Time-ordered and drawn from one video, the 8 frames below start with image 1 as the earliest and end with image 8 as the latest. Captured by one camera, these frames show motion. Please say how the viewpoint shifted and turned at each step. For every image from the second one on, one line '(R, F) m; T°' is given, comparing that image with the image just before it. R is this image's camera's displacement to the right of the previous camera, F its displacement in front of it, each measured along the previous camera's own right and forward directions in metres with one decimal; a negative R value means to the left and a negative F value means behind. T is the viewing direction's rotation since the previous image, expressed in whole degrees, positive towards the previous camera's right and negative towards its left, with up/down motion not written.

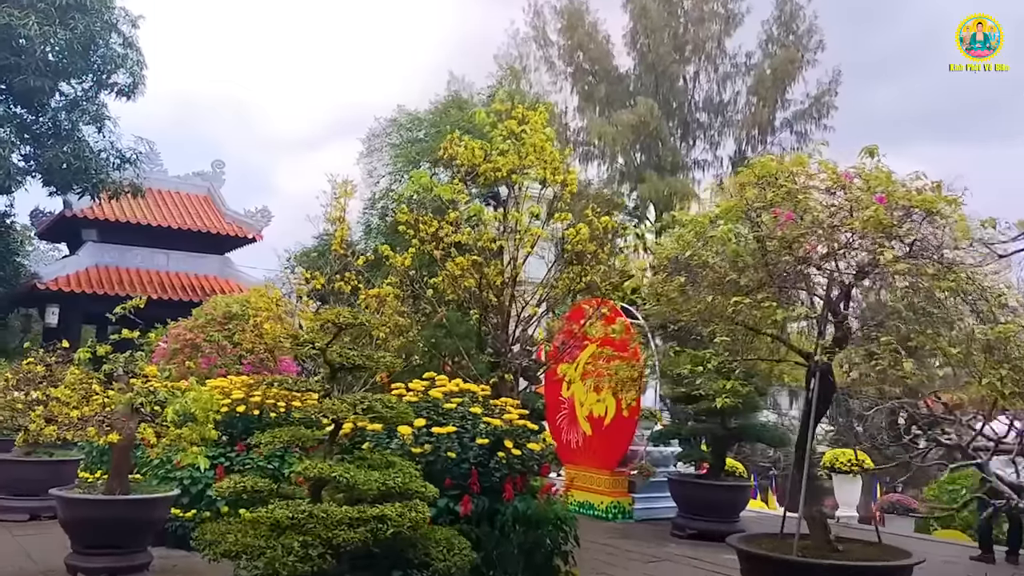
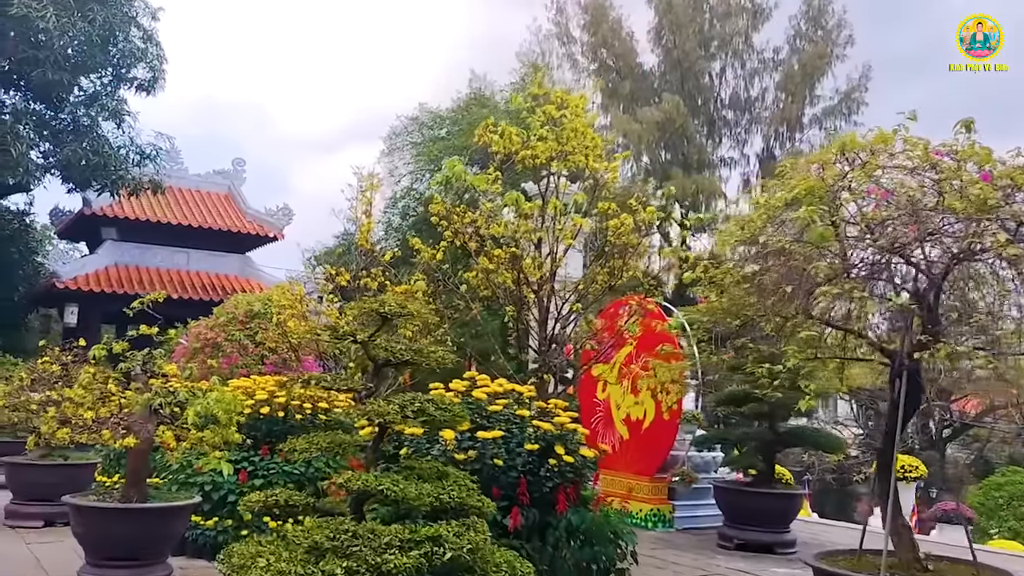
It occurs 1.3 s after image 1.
(-0.2, +0.4) m; -1°
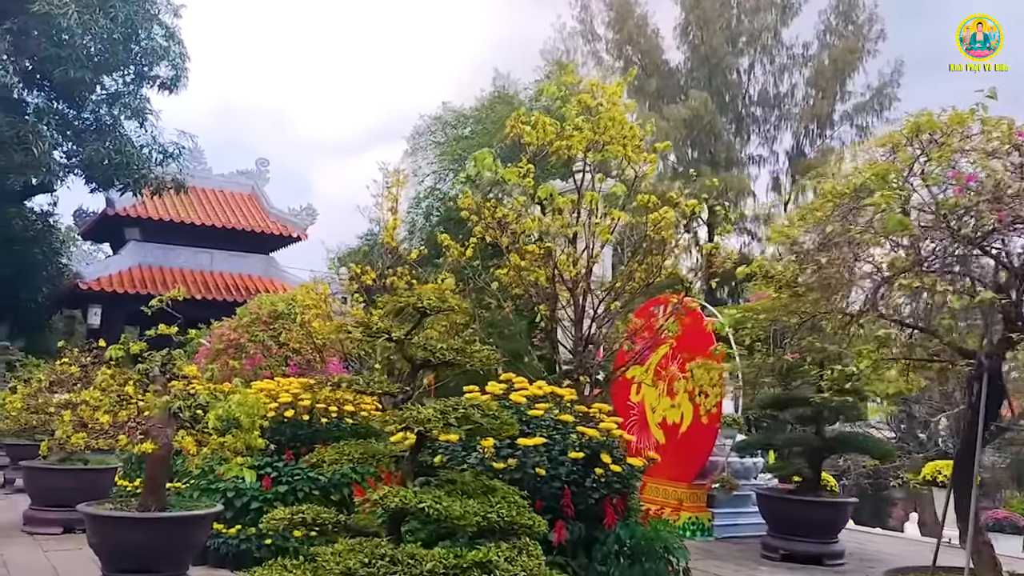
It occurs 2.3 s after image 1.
(-0.1, +0.3) m; -1°
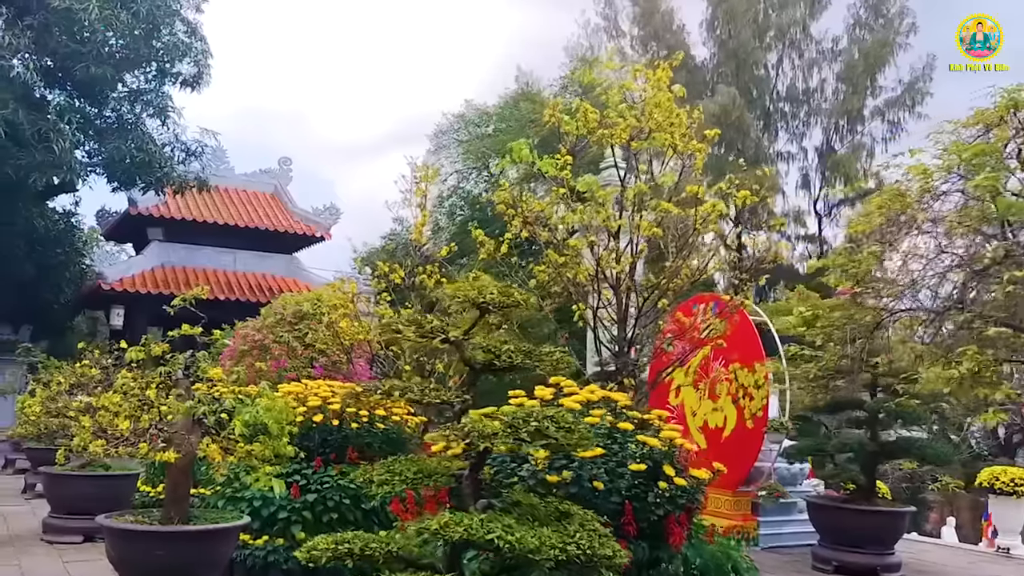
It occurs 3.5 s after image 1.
(-0.1, +0.3) m; -1°
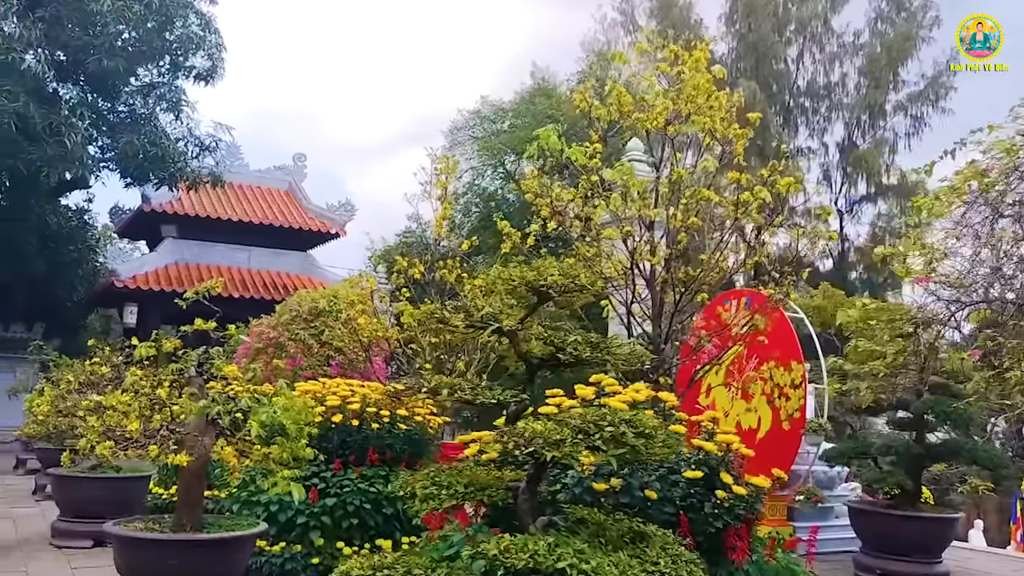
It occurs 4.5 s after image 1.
(-0.1, +0.3) m; -1°
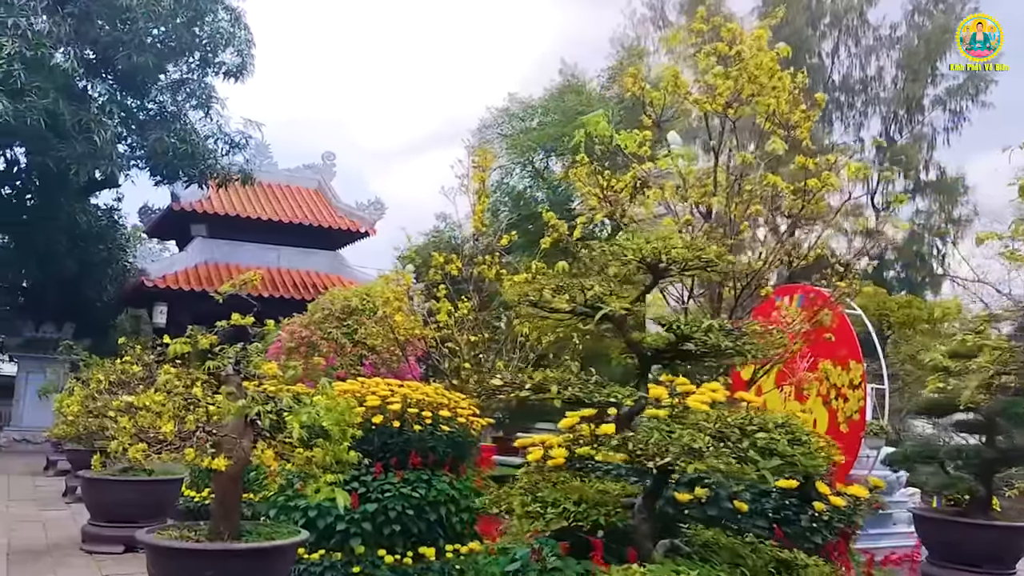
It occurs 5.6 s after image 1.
(-0.2, +0.3) m; -2°
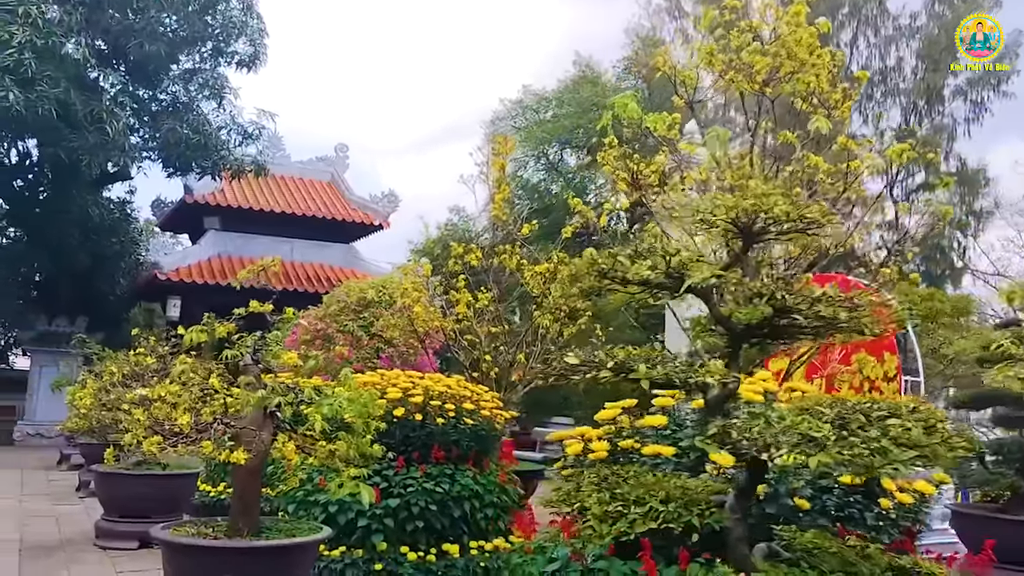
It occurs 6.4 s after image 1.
(-0.1, +0.2) m; -1°
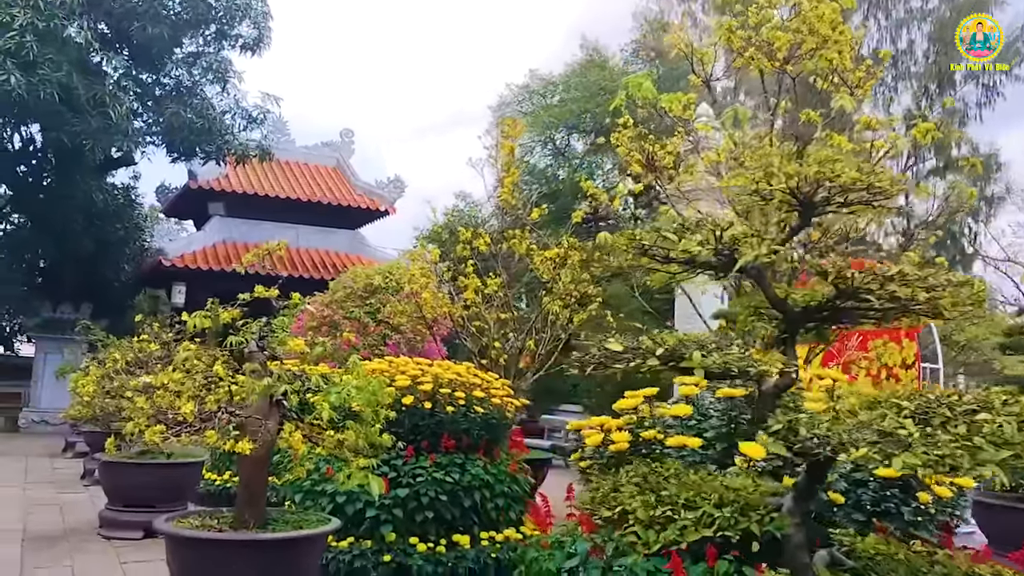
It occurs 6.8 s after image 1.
(0.0, +0.1) m; 0°
